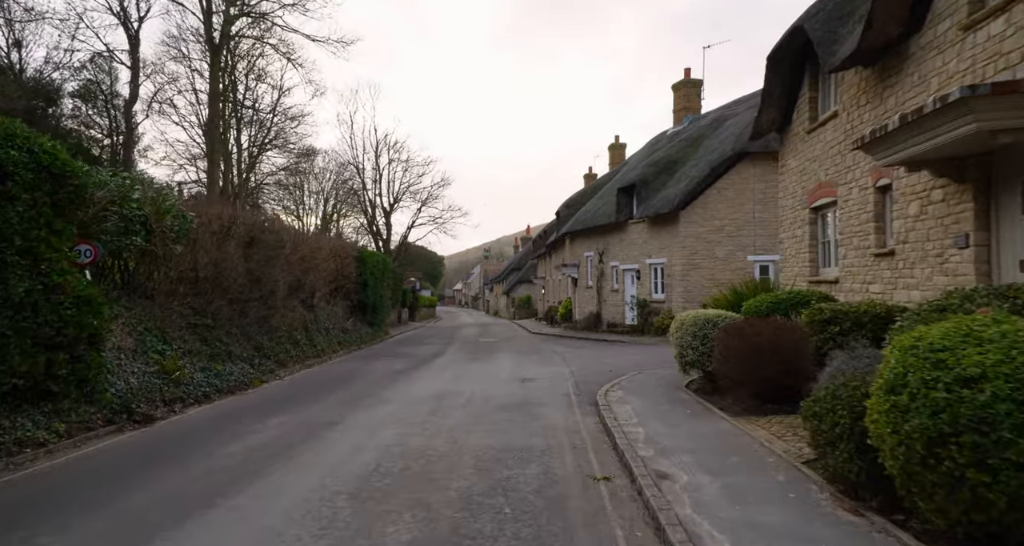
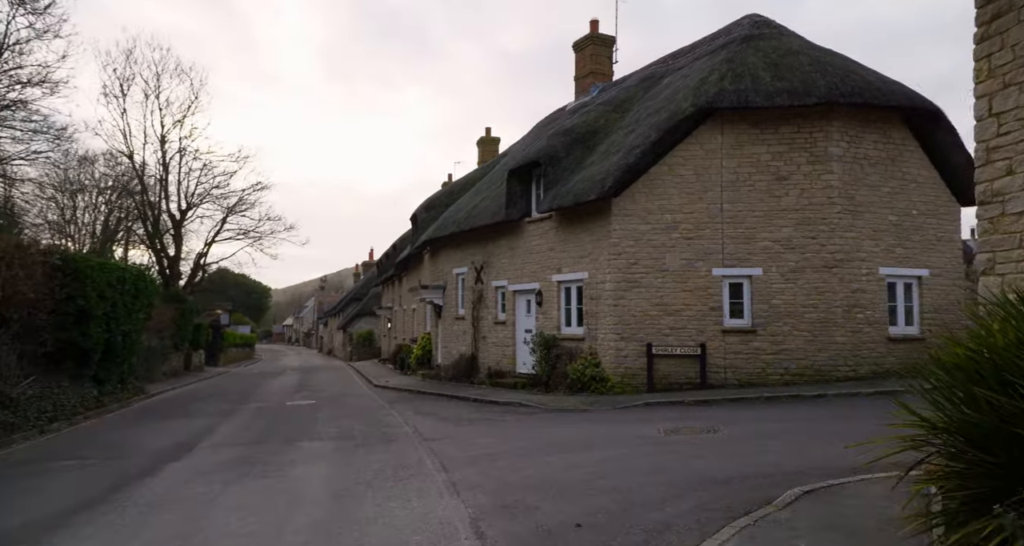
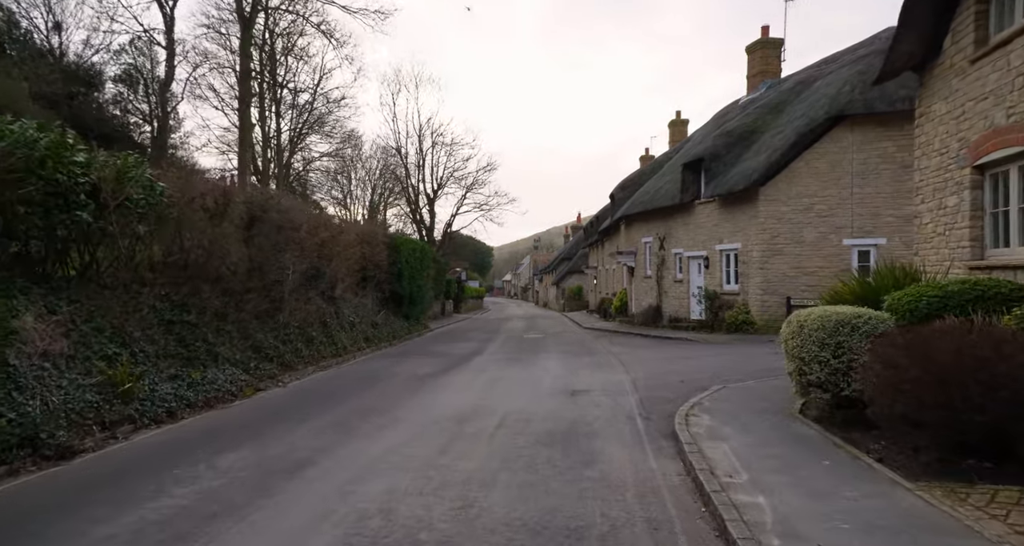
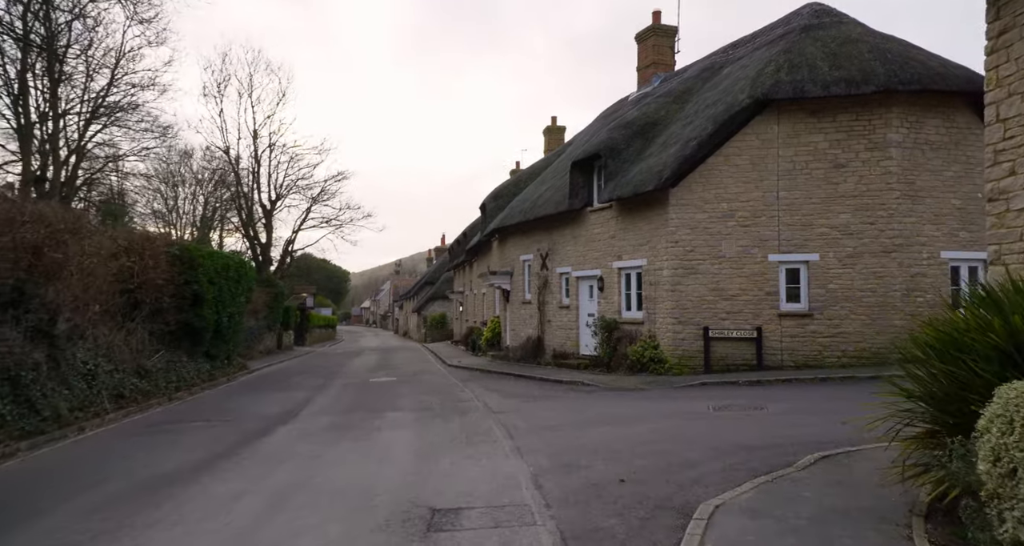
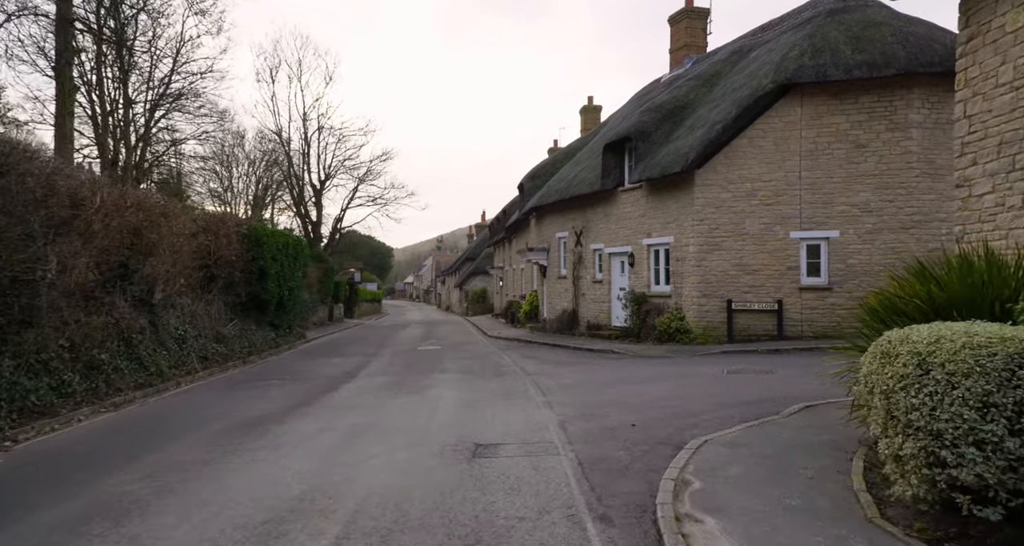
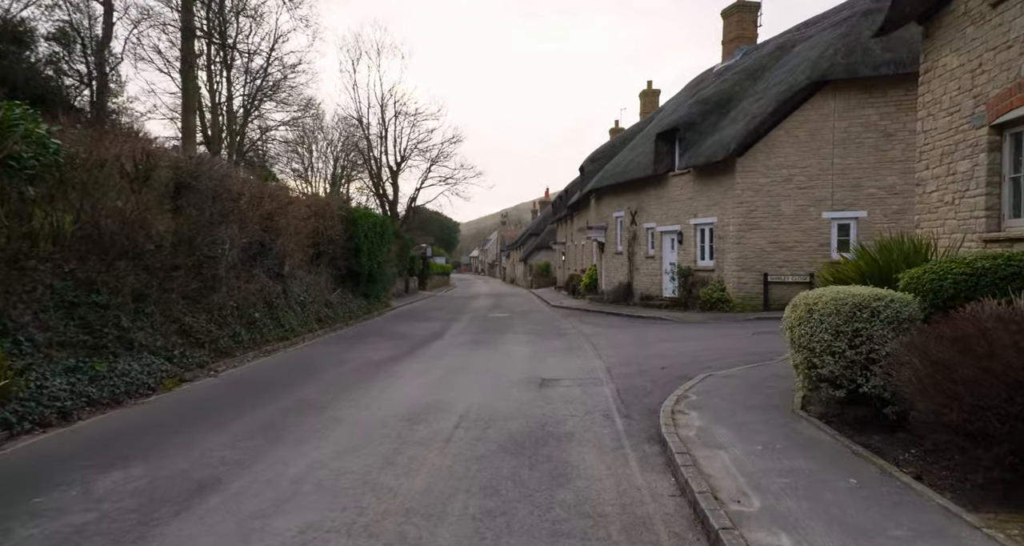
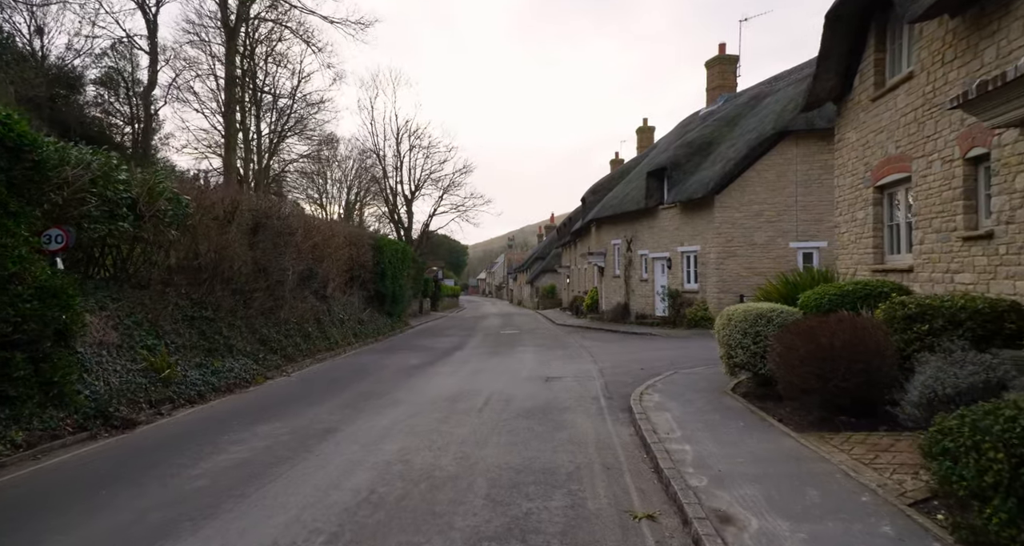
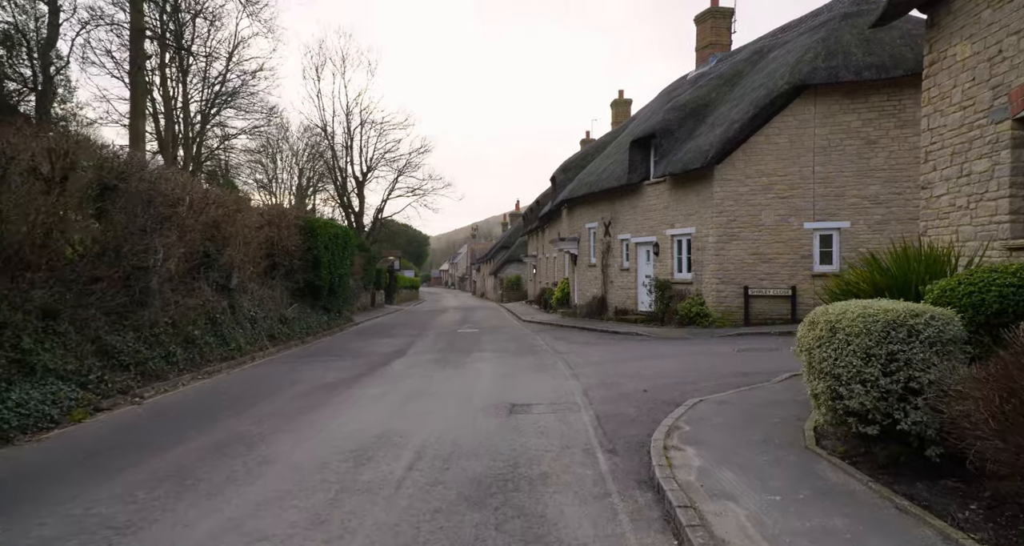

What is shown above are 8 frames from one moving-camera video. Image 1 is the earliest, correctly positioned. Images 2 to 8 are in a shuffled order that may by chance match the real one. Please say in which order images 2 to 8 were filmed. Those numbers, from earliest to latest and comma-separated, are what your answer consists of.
7, 3, 6, 8, 5, 4, 2
